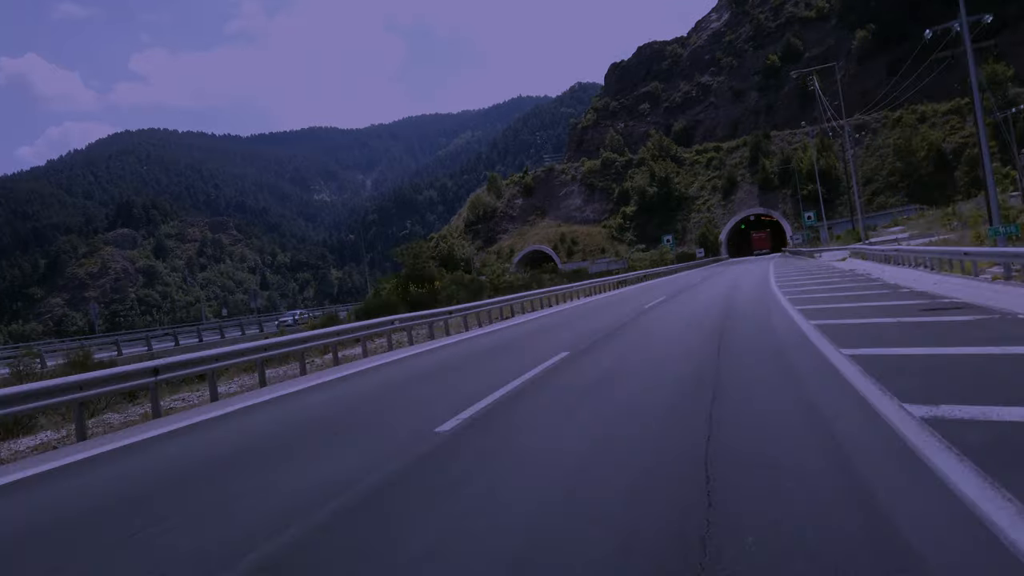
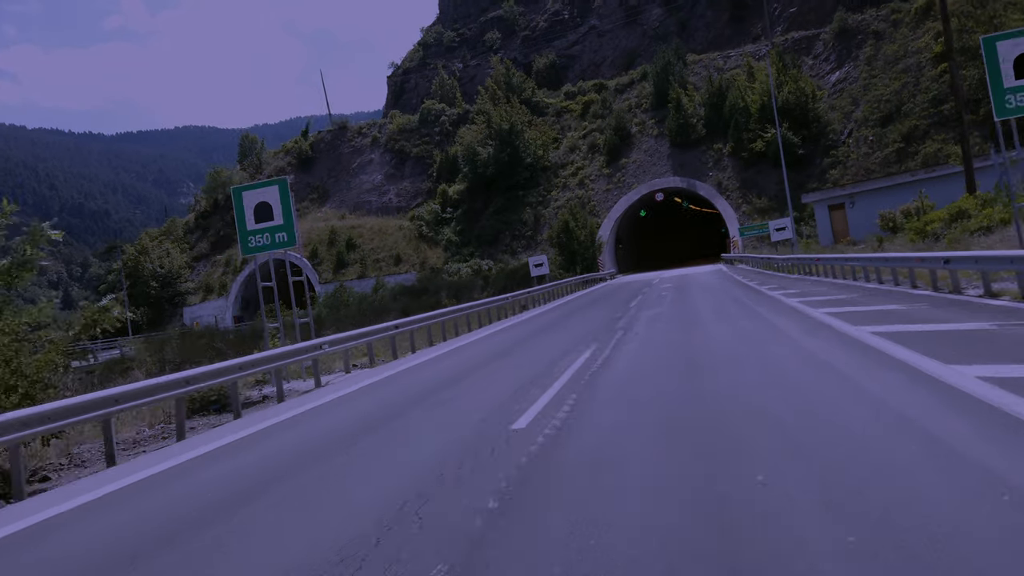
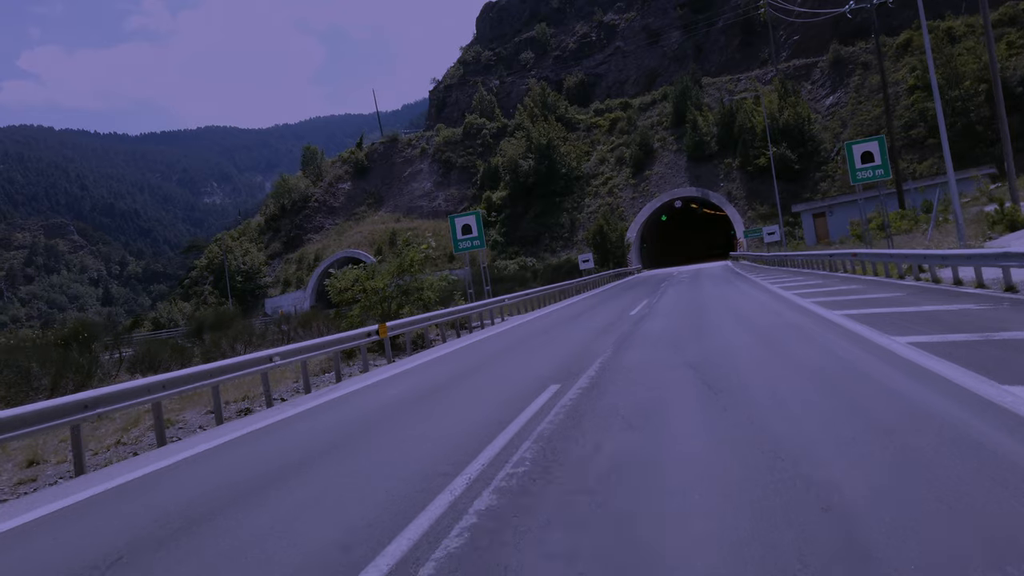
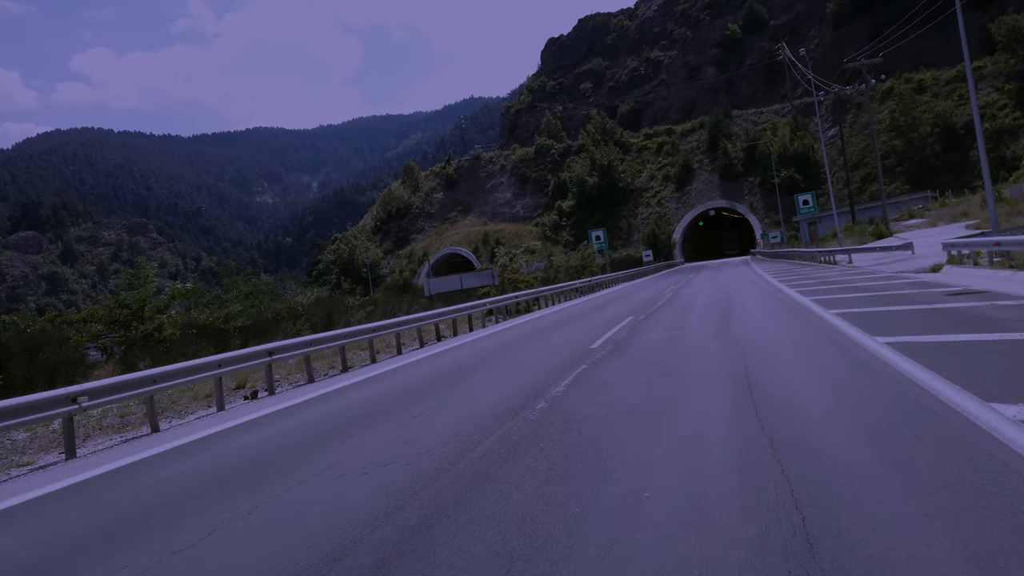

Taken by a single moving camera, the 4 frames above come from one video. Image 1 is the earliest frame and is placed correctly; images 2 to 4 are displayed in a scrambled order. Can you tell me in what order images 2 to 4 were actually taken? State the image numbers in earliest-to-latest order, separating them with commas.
4, 3, 2
